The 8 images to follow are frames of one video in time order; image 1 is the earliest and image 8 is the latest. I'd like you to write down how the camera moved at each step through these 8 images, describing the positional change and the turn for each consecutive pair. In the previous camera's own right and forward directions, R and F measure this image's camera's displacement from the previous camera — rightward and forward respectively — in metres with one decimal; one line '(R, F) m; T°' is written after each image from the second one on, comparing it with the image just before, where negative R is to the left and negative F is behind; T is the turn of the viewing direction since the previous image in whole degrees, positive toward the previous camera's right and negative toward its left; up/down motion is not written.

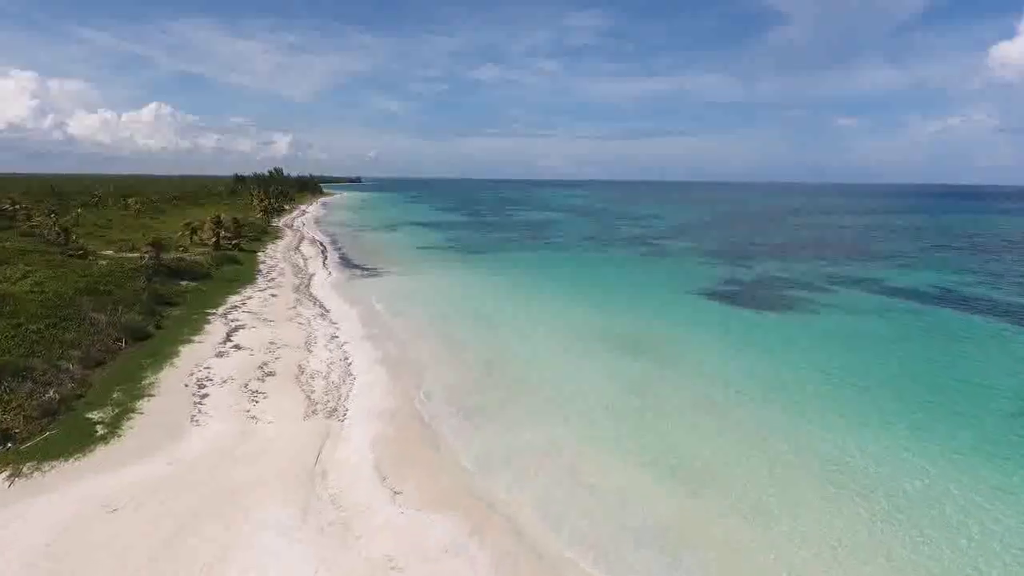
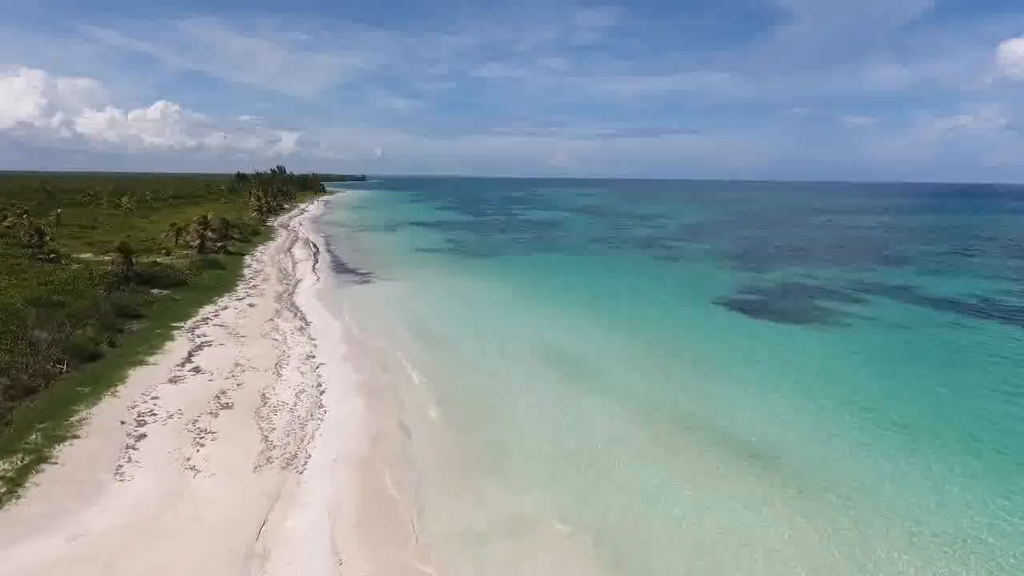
(+0.2, +2.5) m; 0°
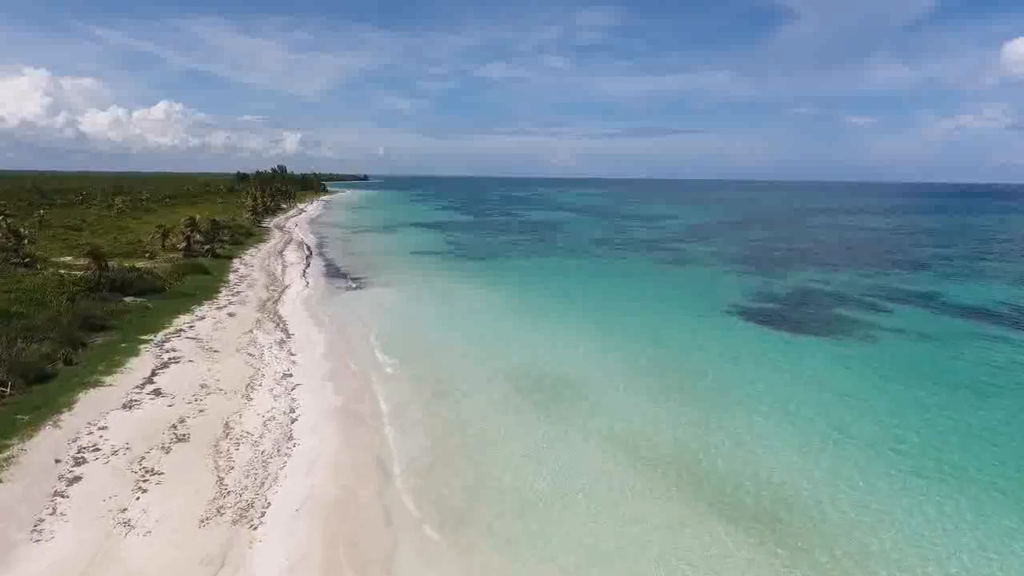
(+0.1, +1.8) m; 0°
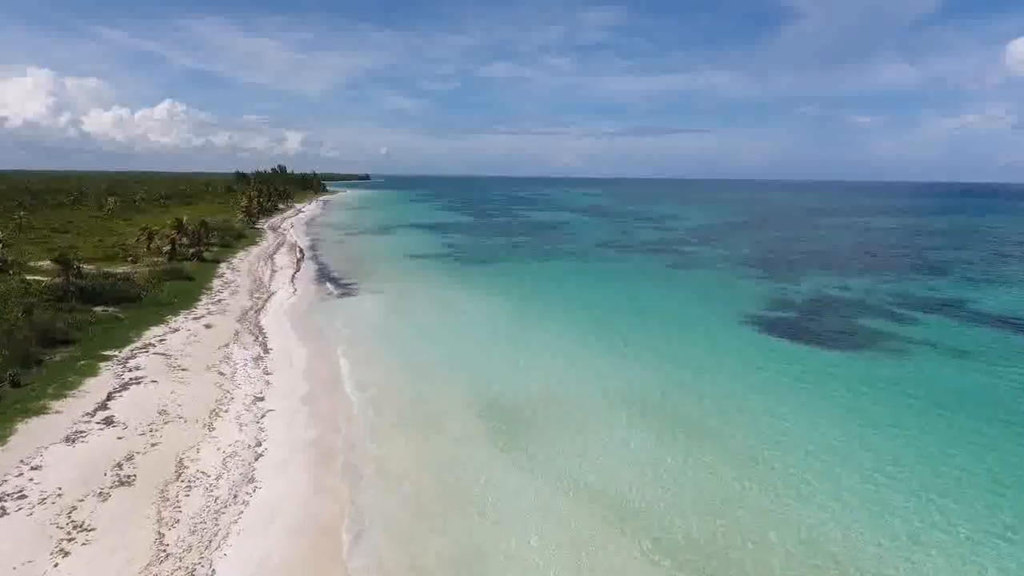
(+0.1, +1.7) m; 0°
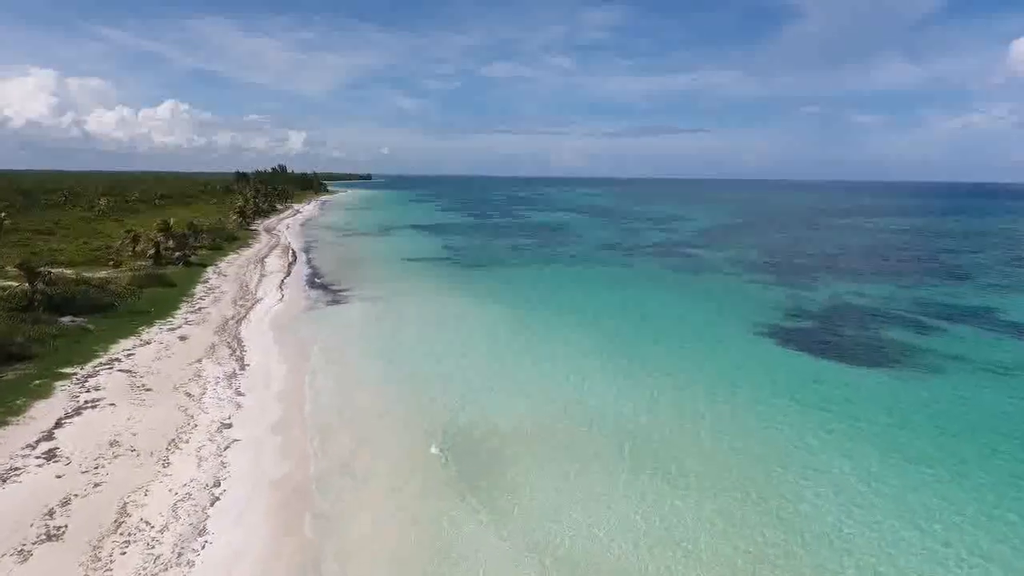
(+0.1, +1.6) m; 0°
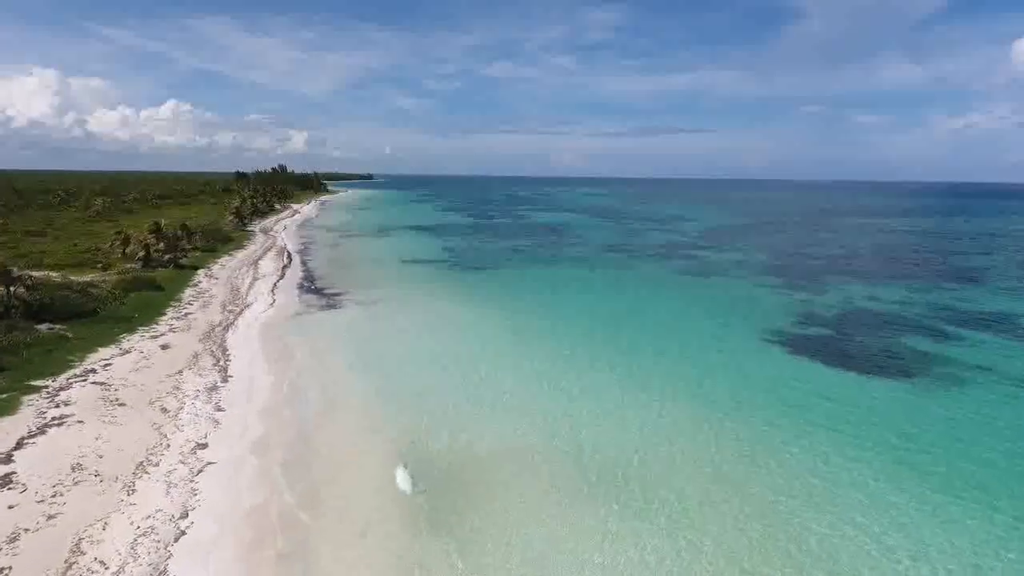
(+0.1, +1.0) m; 0°
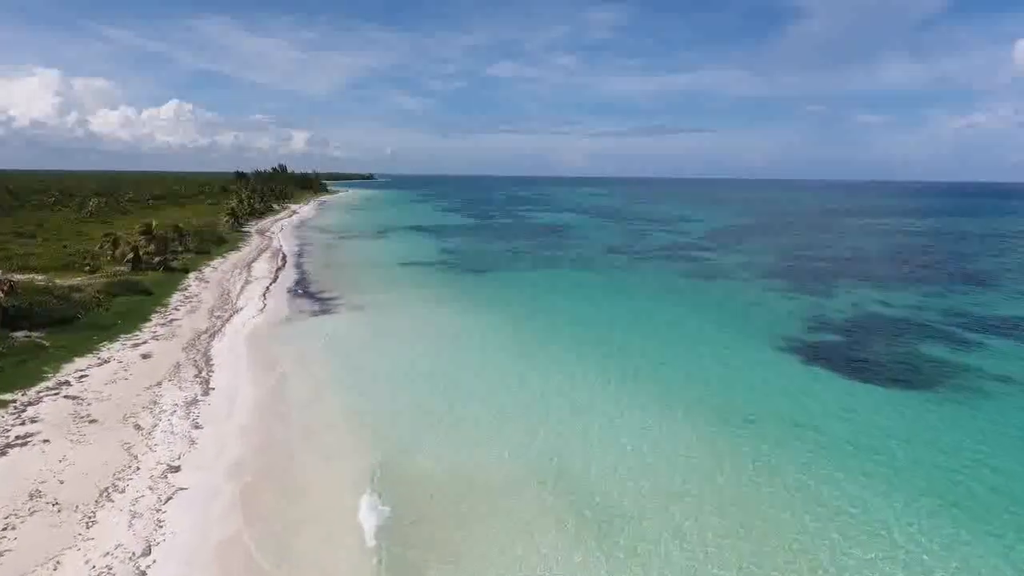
(+0.1, +0.9) m; 0°
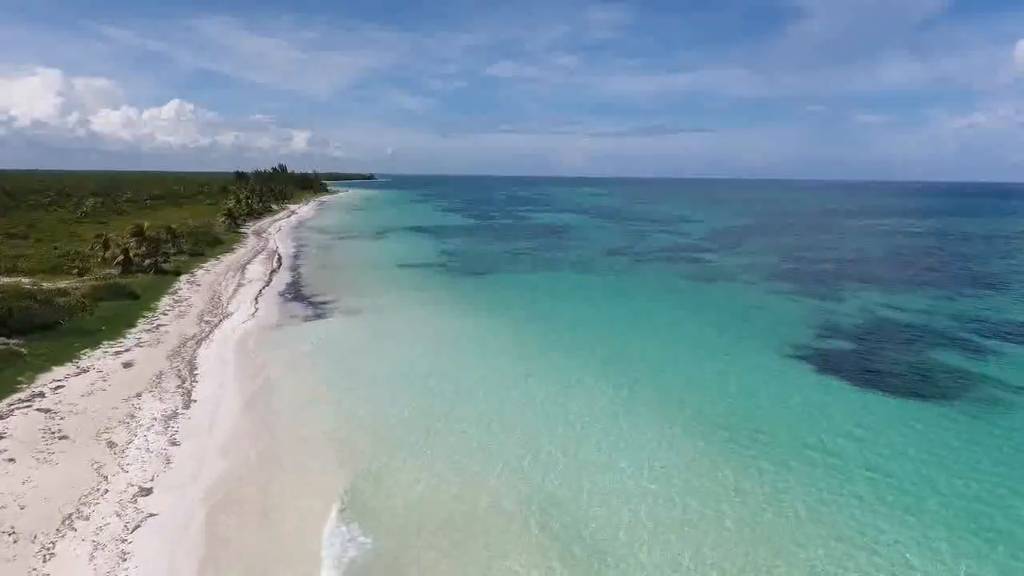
(+0.1, +0.8) m; 0°
